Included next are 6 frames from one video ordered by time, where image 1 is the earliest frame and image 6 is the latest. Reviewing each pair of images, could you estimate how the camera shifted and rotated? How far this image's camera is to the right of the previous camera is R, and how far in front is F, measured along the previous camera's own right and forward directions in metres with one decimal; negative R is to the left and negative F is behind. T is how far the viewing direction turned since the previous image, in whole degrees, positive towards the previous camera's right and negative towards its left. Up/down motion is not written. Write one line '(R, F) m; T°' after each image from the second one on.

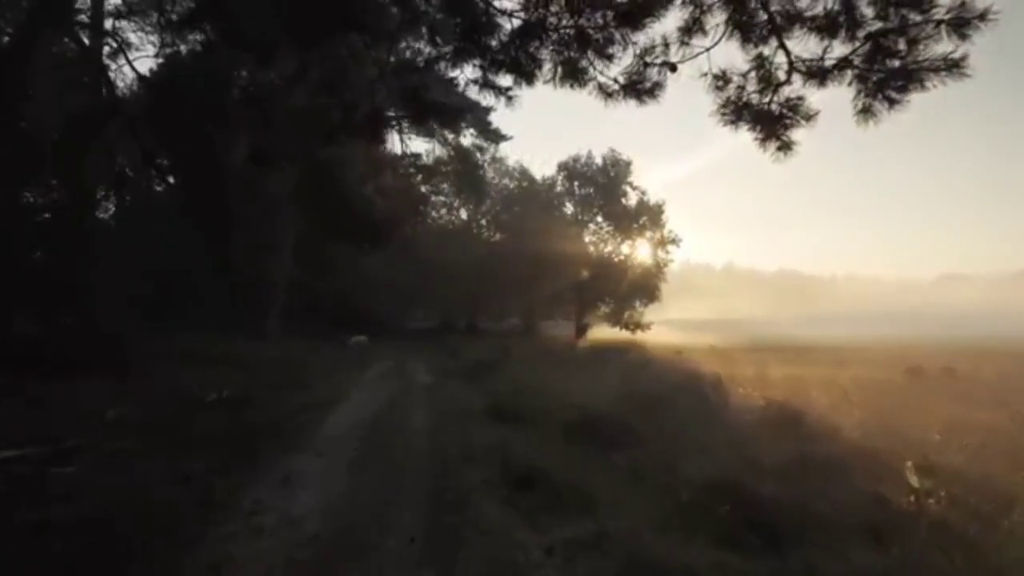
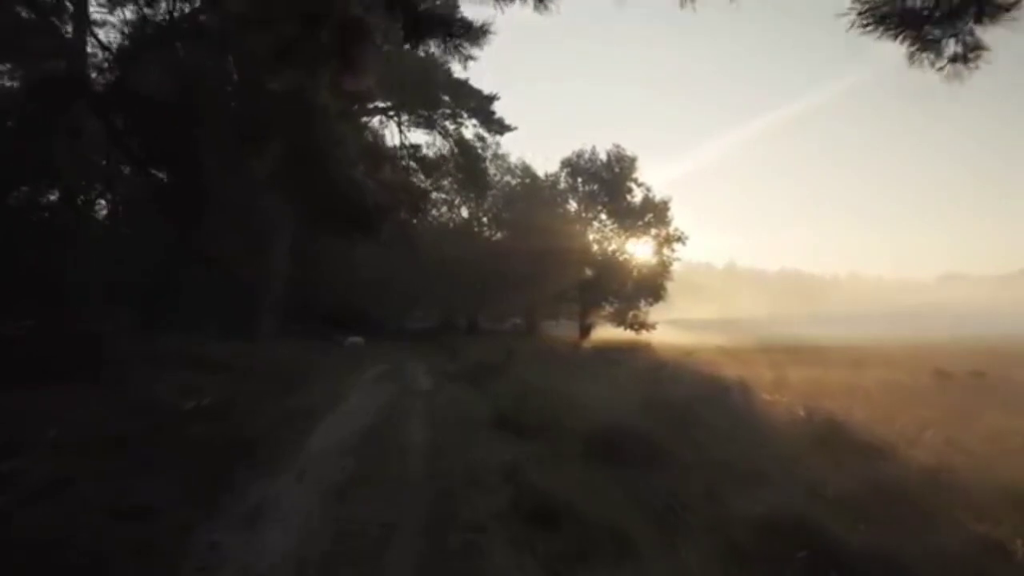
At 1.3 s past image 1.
(-0.1, +1.8) m; 0°
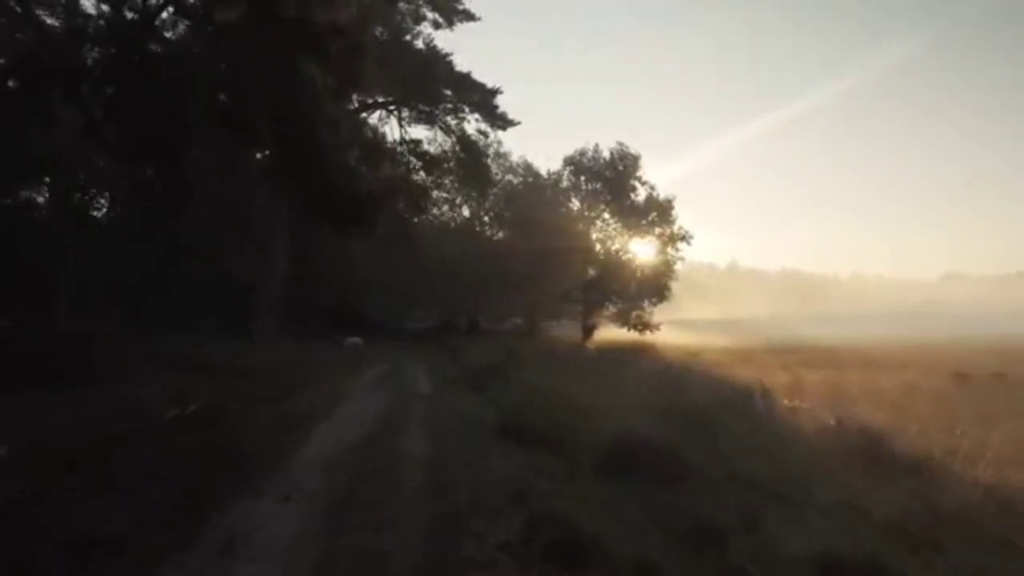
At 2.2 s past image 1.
(-0.1, +1.1) m; 0°
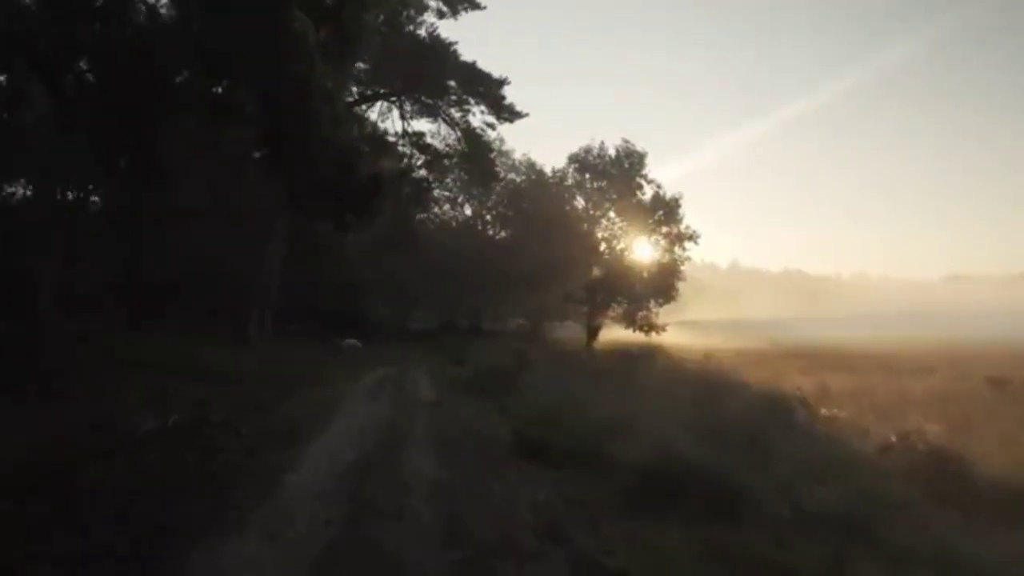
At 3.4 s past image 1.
(-0.3, +1.6) m; 0°
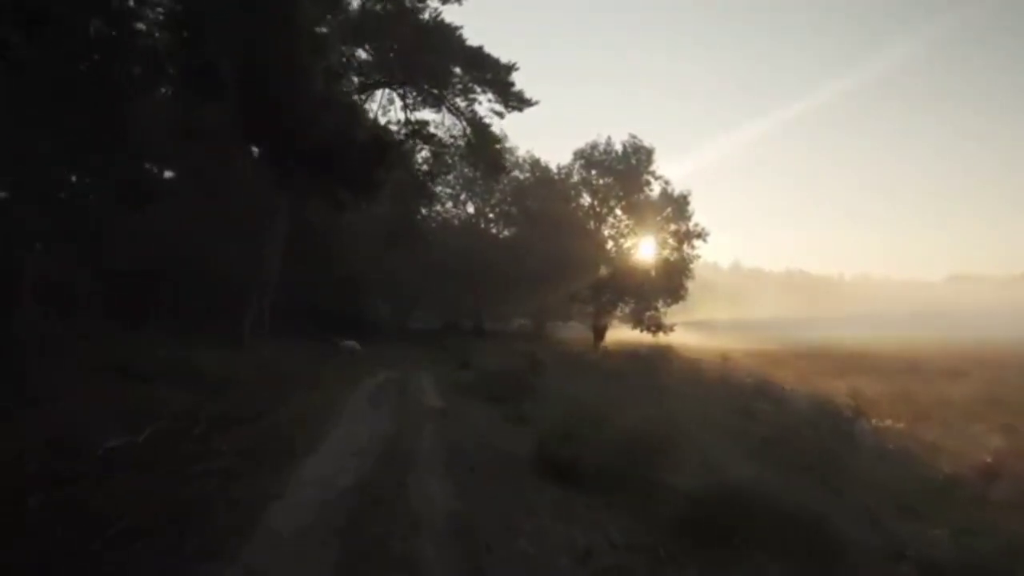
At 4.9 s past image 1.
(-0.3, +1.9) m; 0°
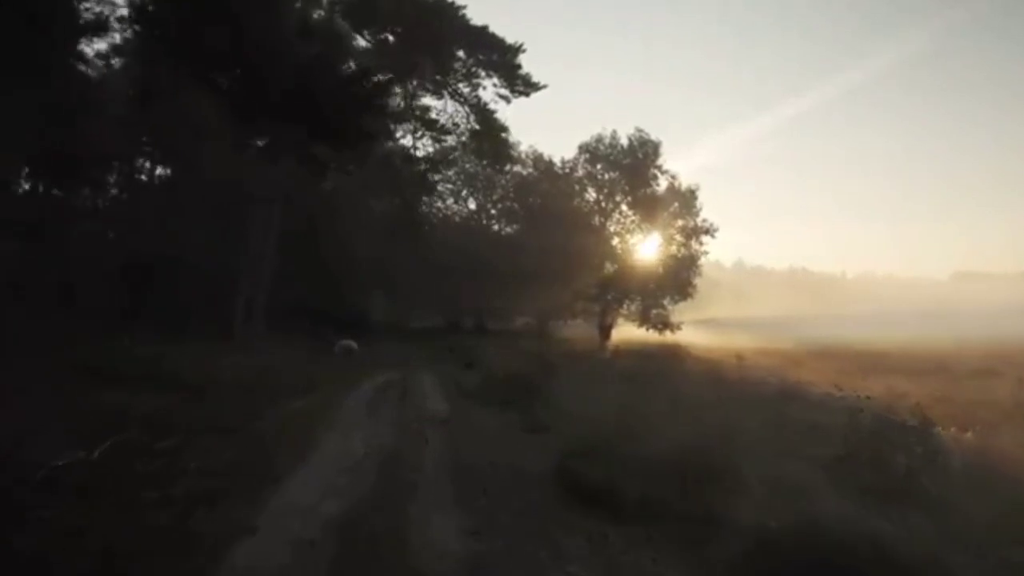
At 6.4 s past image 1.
(-0.2, +1.9) m; 0°
